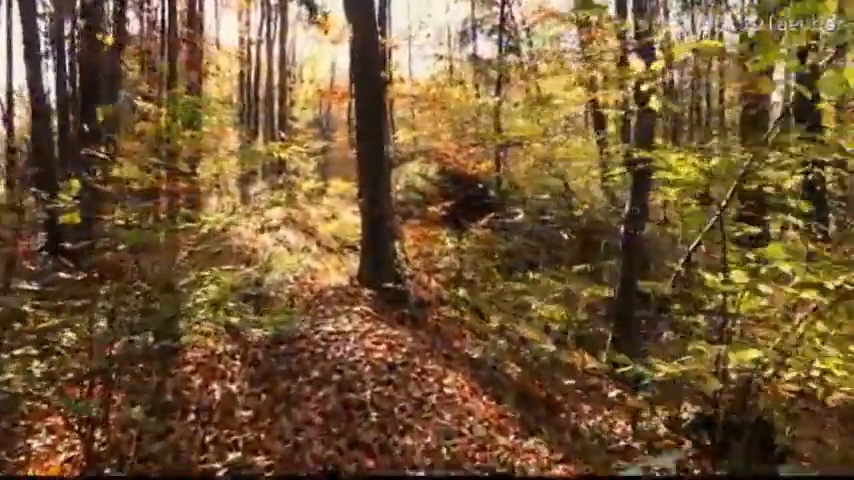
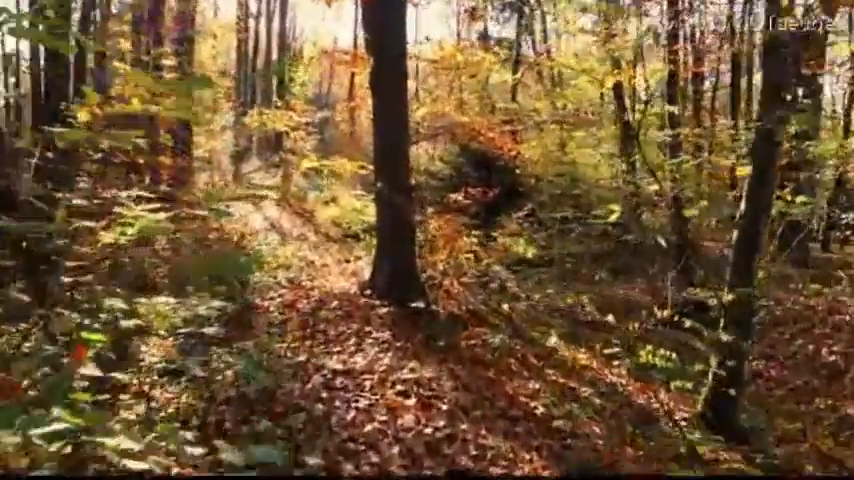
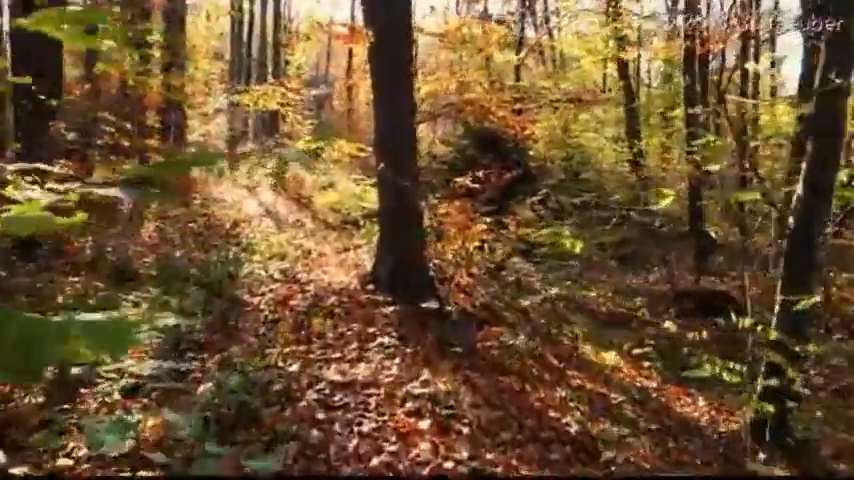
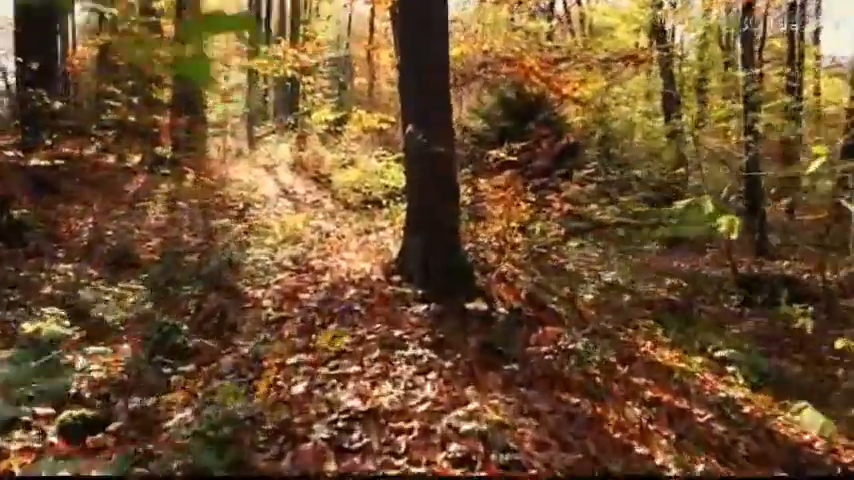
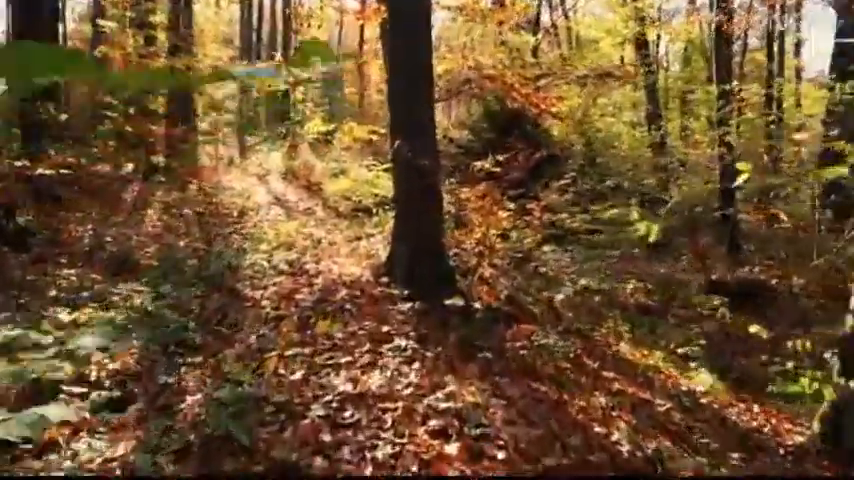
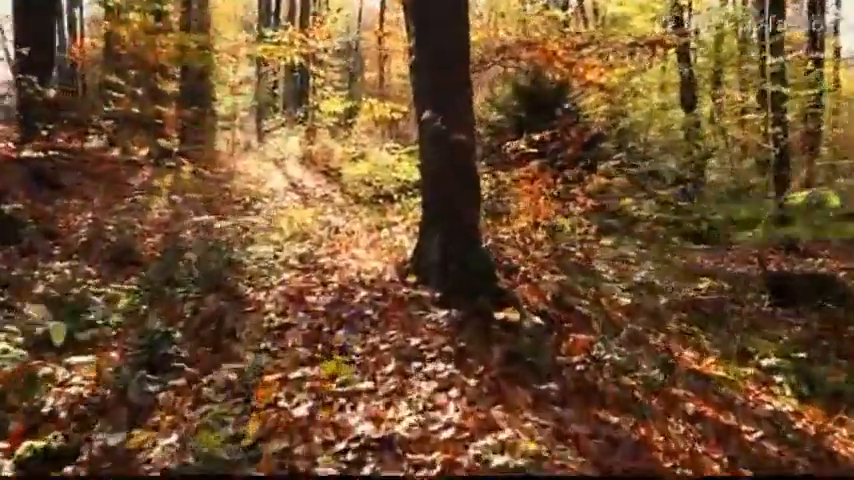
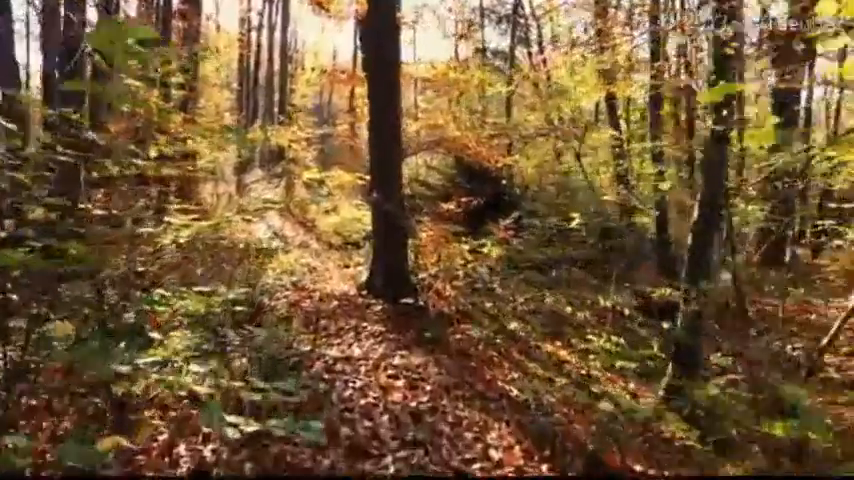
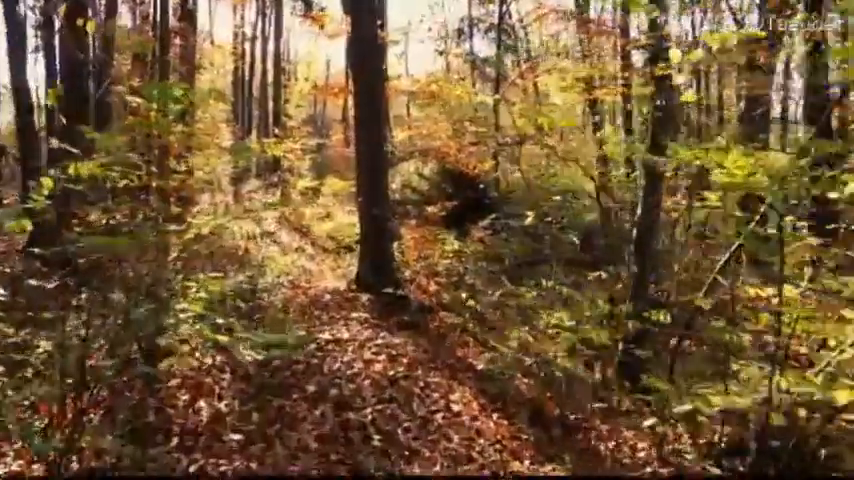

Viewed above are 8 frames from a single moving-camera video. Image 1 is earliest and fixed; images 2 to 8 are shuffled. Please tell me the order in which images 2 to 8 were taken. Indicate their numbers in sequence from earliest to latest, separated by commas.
8, 7, 2, 3, 5, 4, 6
